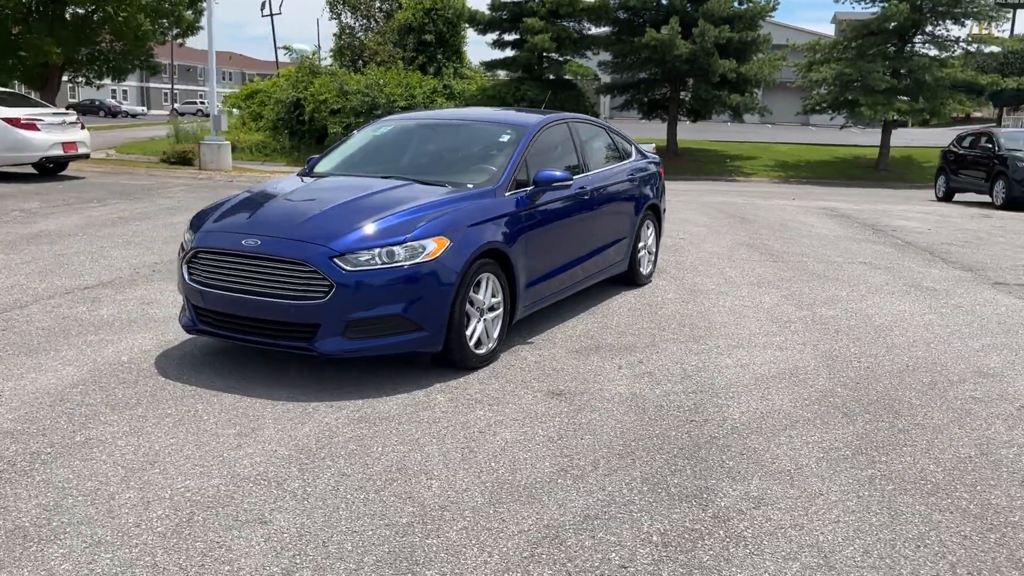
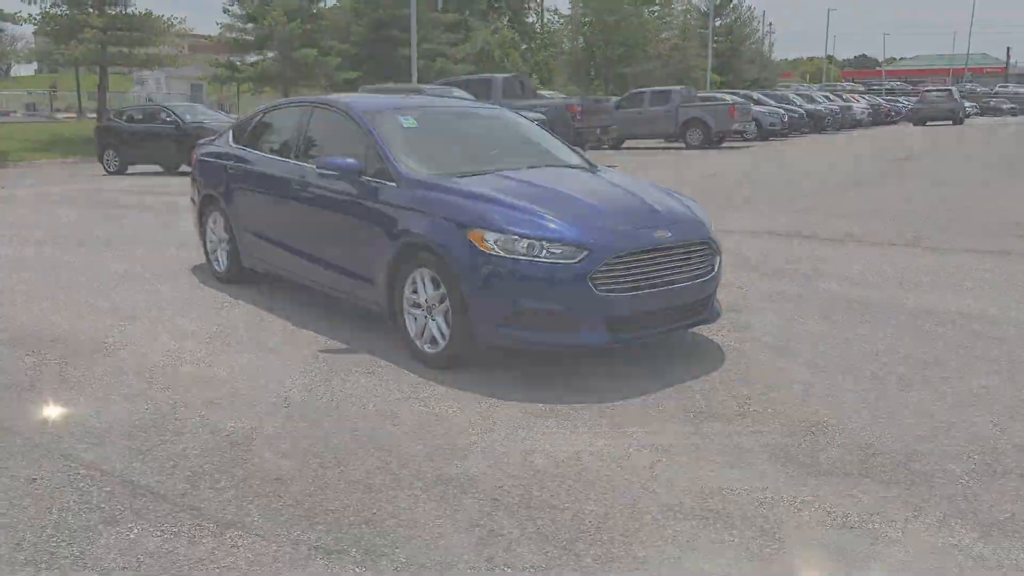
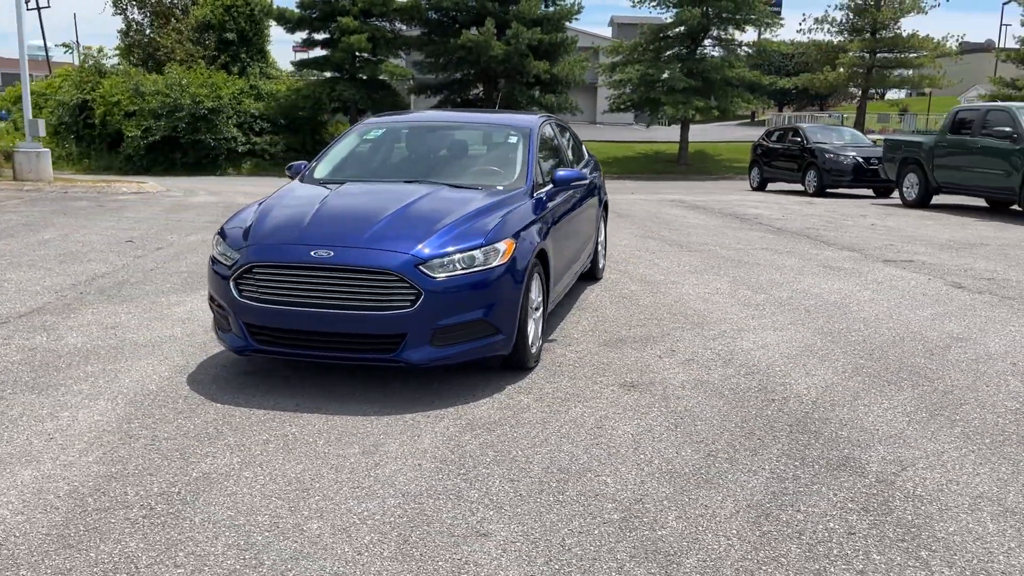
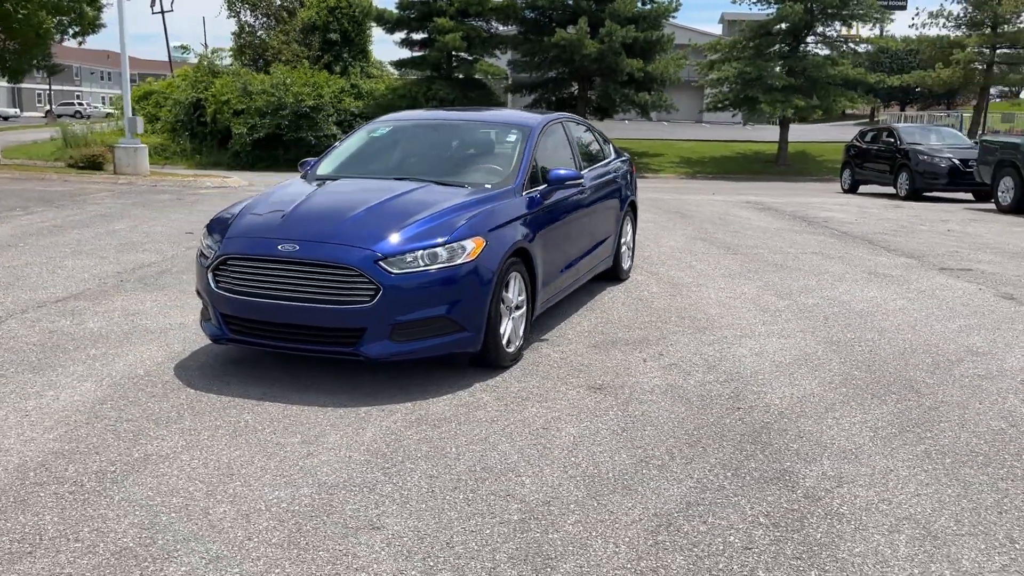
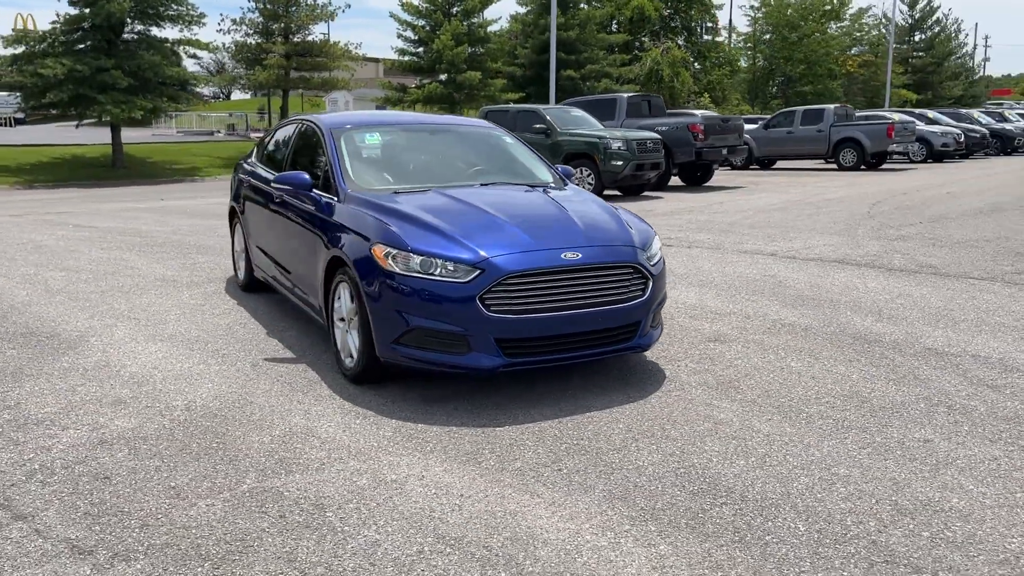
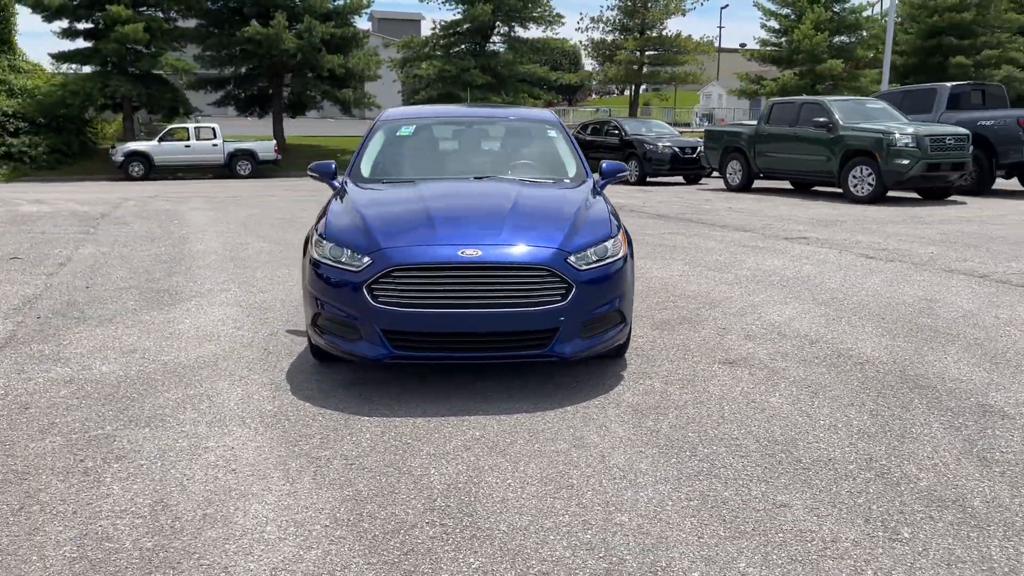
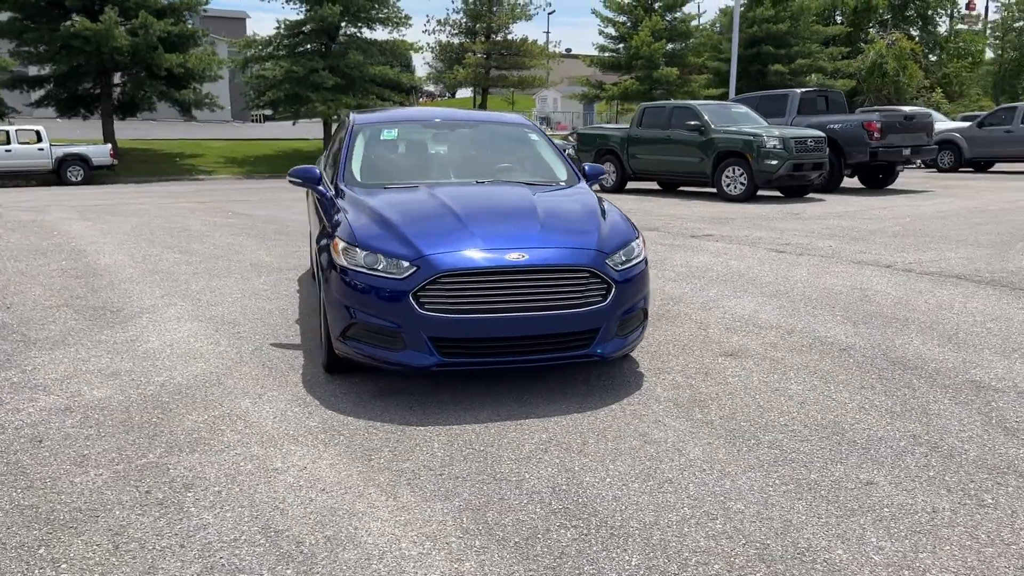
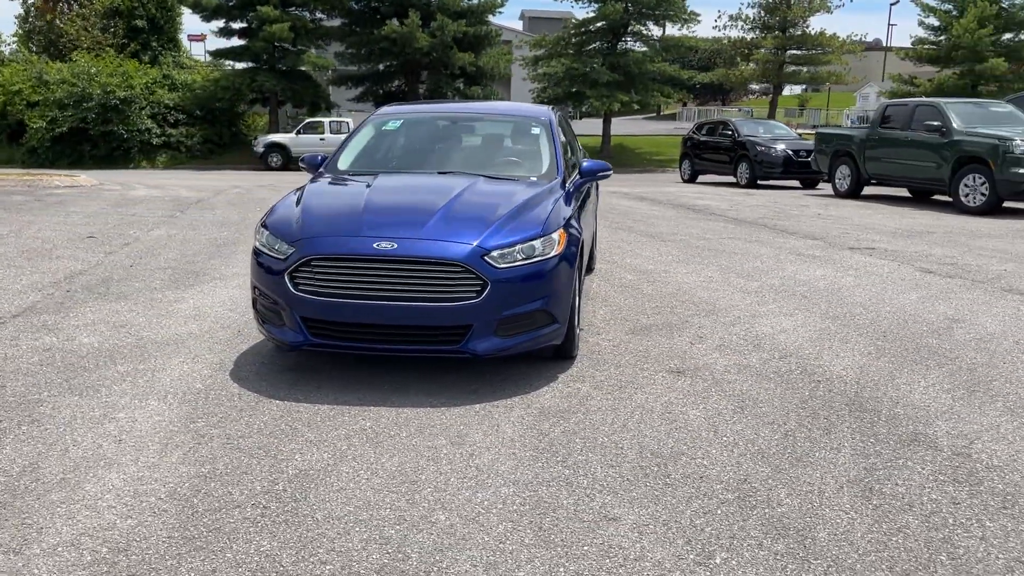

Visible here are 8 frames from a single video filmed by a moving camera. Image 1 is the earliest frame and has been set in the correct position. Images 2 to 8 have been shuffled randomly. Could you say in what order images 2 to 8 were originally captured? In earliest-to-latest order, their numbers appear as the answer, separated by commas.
4, 3, 8, 6, 7, 5, 2
